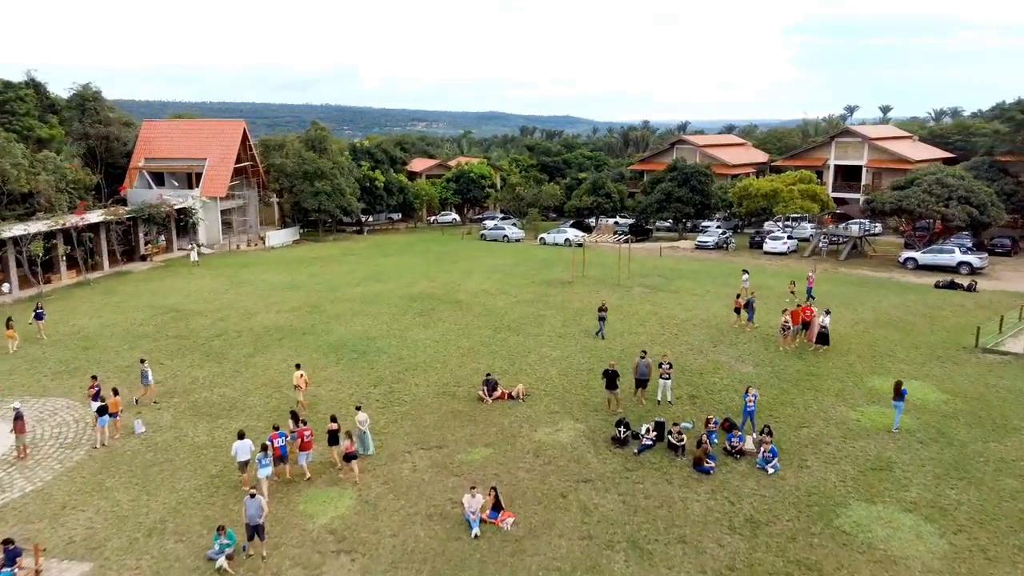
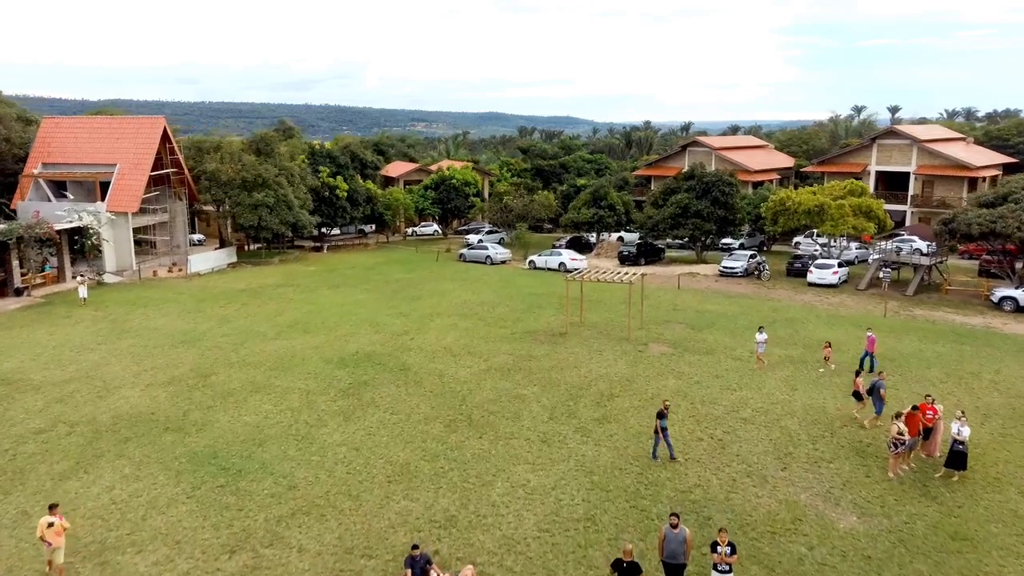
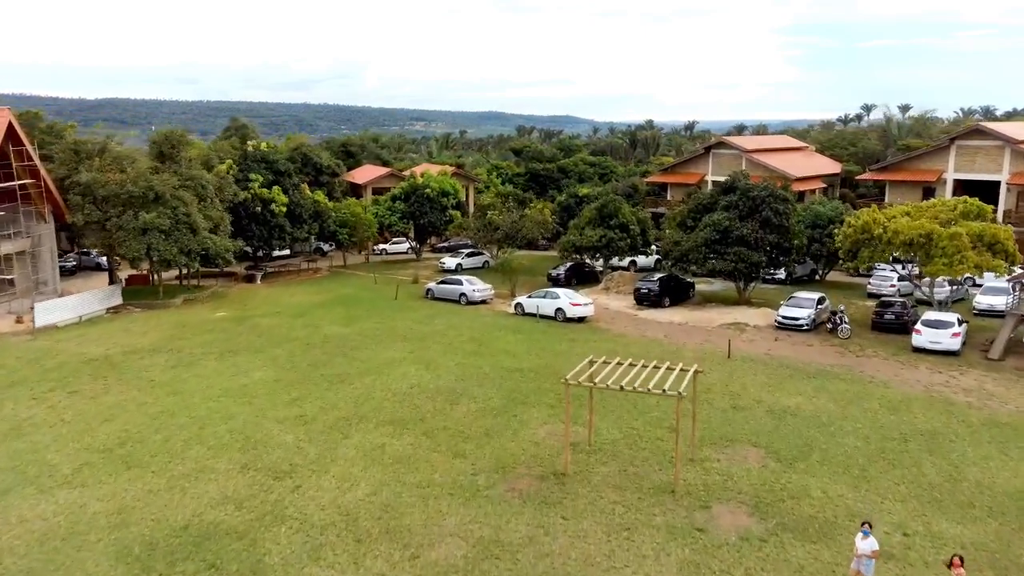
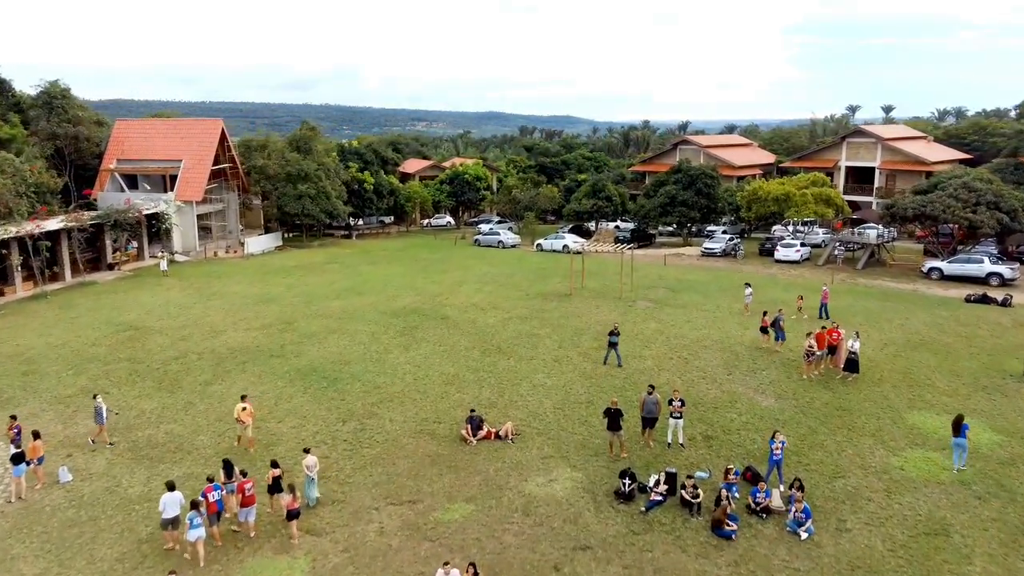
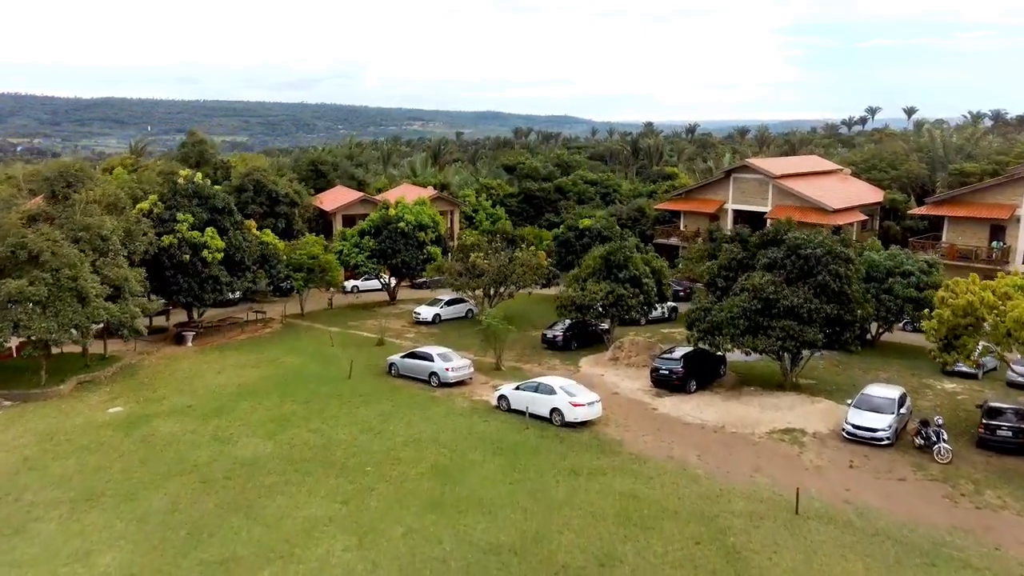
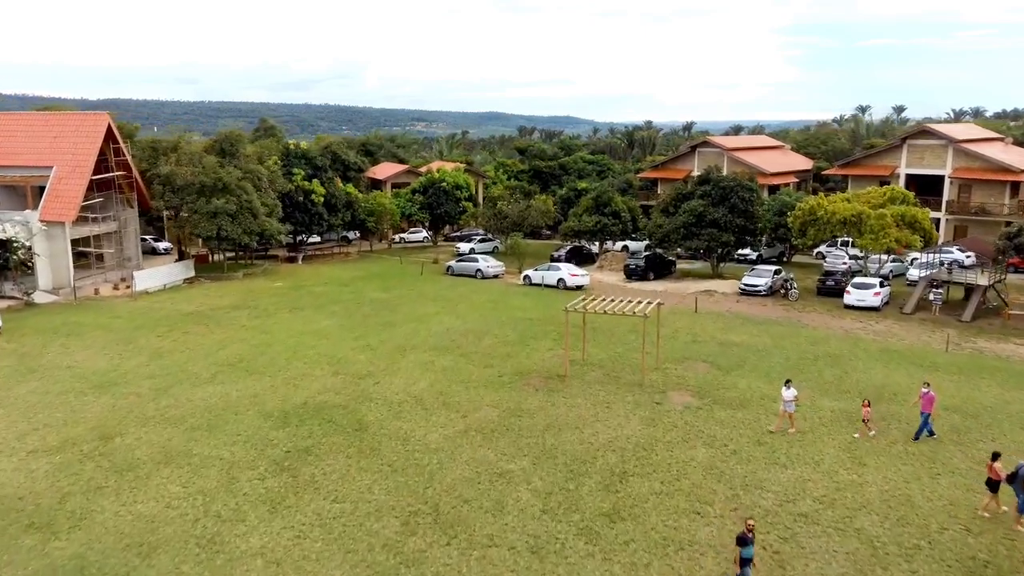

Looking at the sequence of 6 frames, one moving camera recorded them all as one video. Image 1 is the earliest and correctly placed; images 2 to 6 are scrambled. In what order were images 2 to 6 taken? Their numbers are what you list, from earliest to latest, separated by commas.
4, 2, 6, 3, 5
